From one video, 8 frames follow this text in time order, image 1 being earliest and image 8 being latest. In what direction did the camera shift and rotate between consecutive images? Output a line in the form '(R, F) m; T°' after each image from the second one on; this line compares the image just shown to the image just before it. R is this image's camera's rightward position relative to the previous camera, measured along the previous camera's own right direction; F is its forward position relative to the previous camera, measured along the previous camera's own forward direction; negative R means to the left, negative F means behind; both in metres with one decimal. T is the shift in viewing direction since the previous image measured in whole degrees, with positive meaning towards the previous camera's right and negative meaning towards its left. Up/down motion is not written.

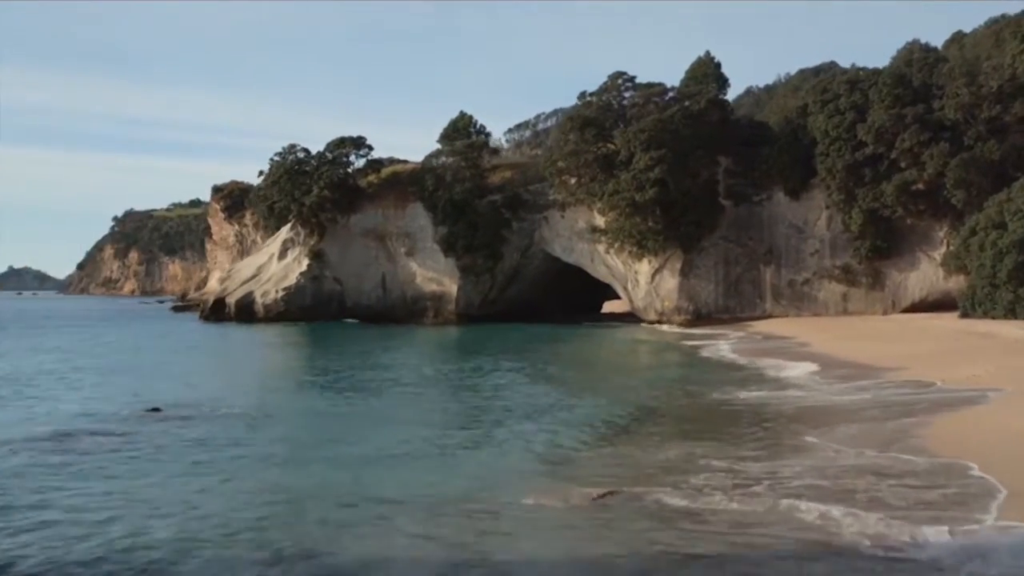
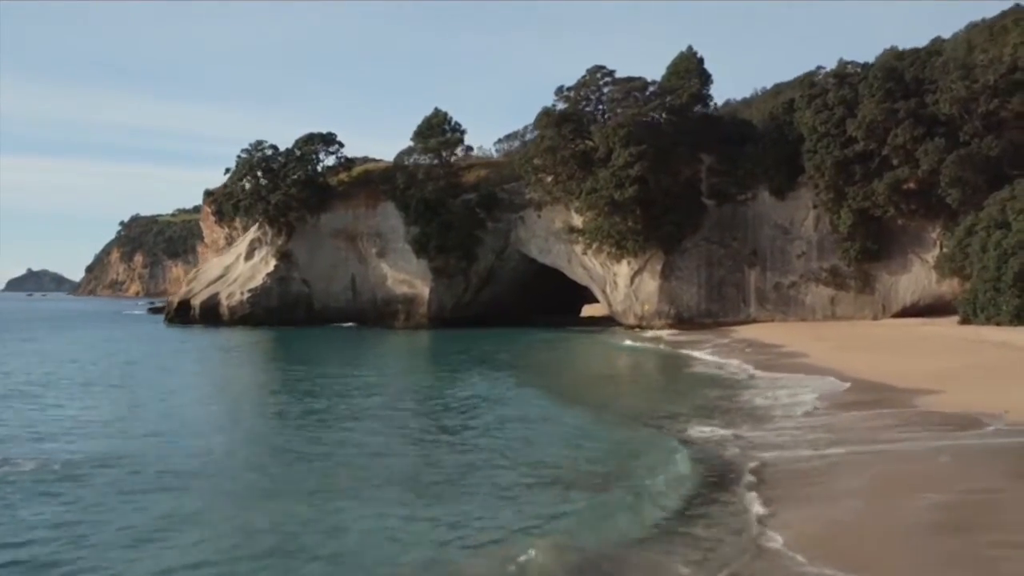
(+0.2, +1.8) m; +1°
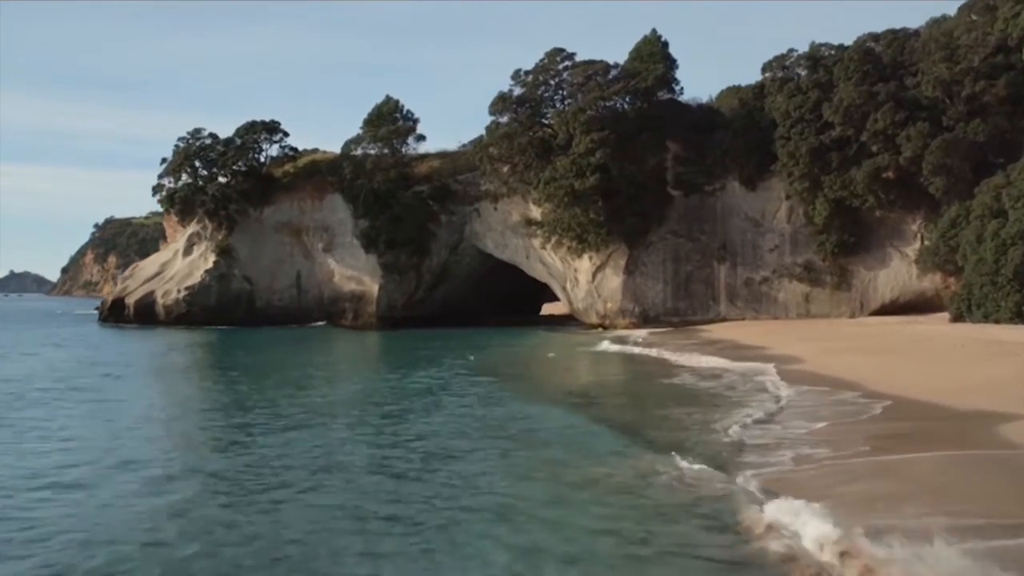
(+0.2, +2.5) m; +1°
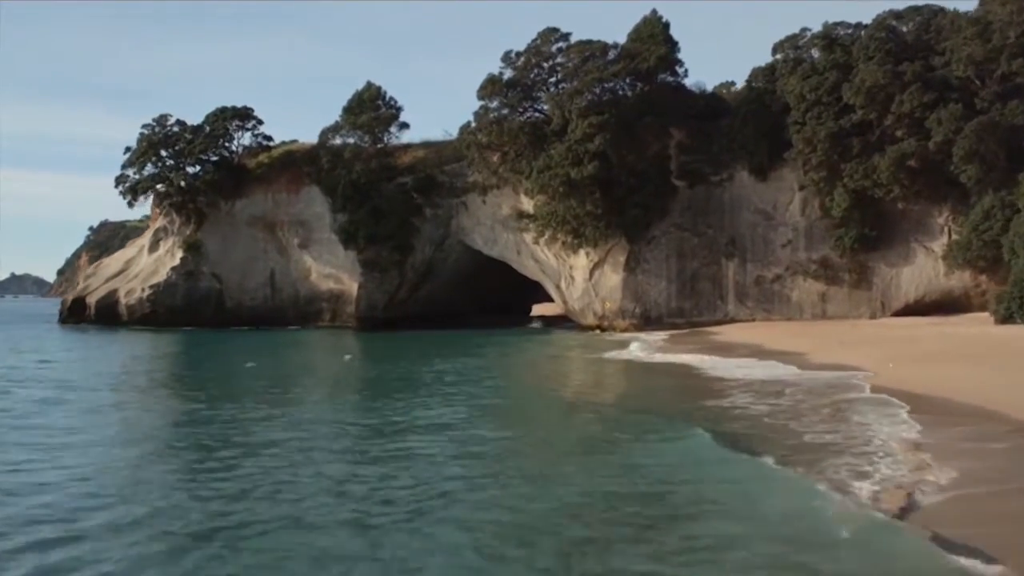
(-0.1, +2.9) m; 0°
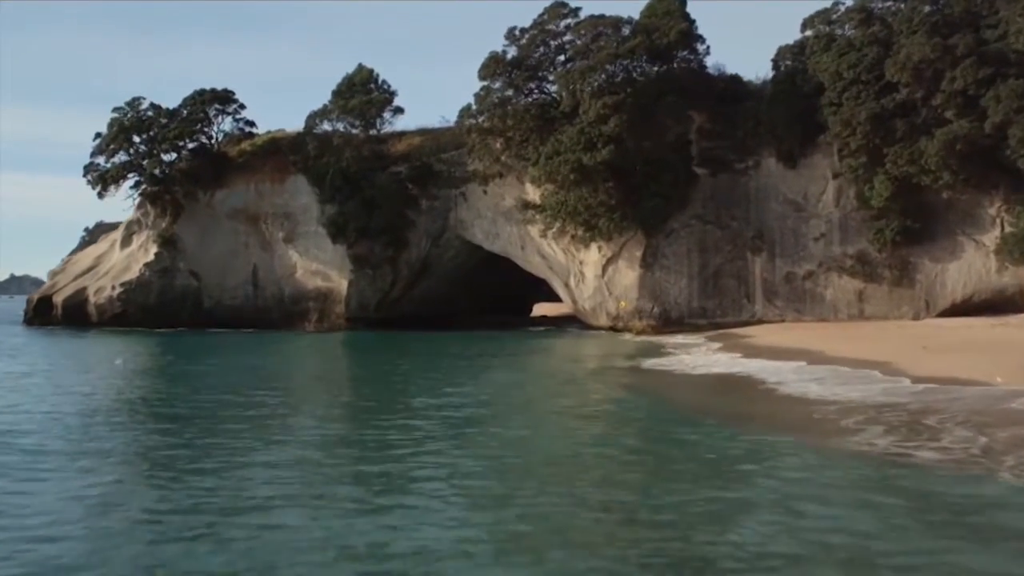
(-0.3, +3.1) m; 0°
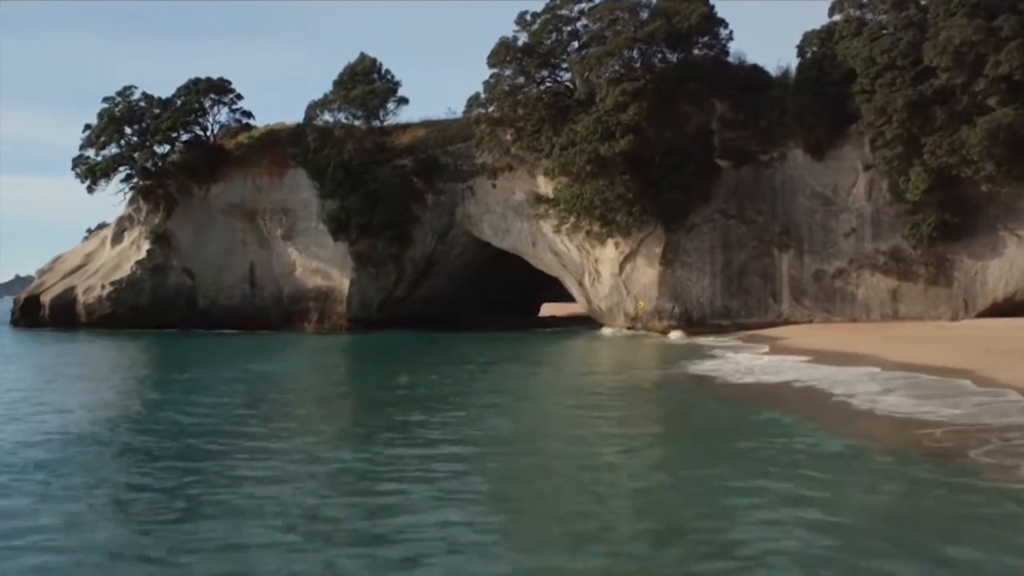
(-0.2, +1.7) m; 0°
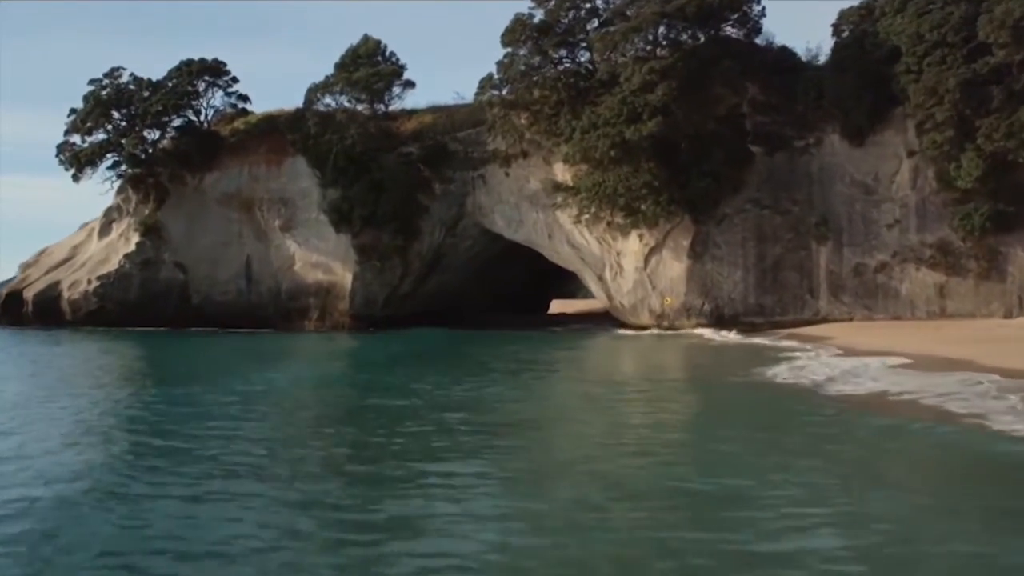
(-0.4, +2.1) m; 0°
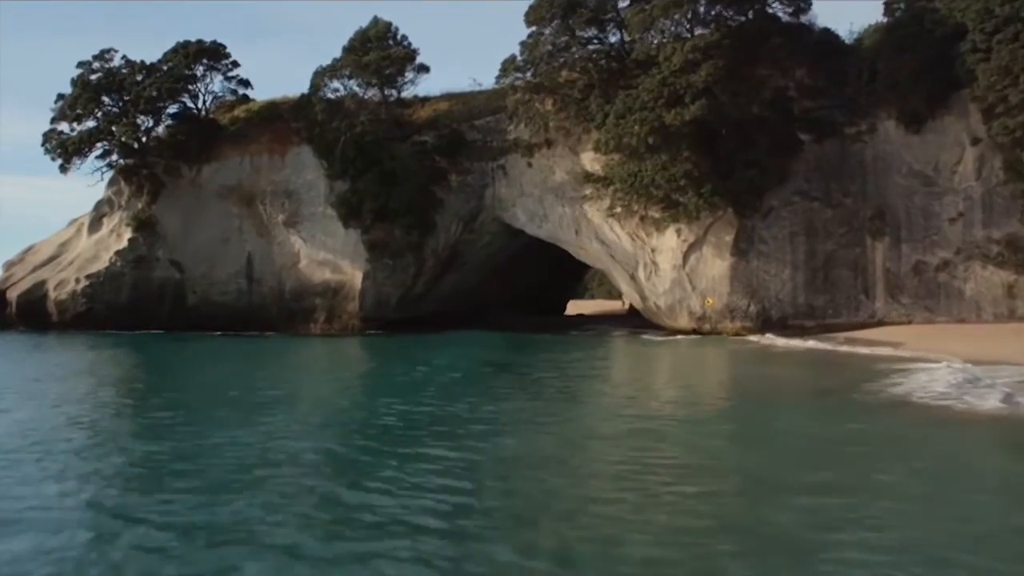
(-0.4, +2.3) m; 0°
